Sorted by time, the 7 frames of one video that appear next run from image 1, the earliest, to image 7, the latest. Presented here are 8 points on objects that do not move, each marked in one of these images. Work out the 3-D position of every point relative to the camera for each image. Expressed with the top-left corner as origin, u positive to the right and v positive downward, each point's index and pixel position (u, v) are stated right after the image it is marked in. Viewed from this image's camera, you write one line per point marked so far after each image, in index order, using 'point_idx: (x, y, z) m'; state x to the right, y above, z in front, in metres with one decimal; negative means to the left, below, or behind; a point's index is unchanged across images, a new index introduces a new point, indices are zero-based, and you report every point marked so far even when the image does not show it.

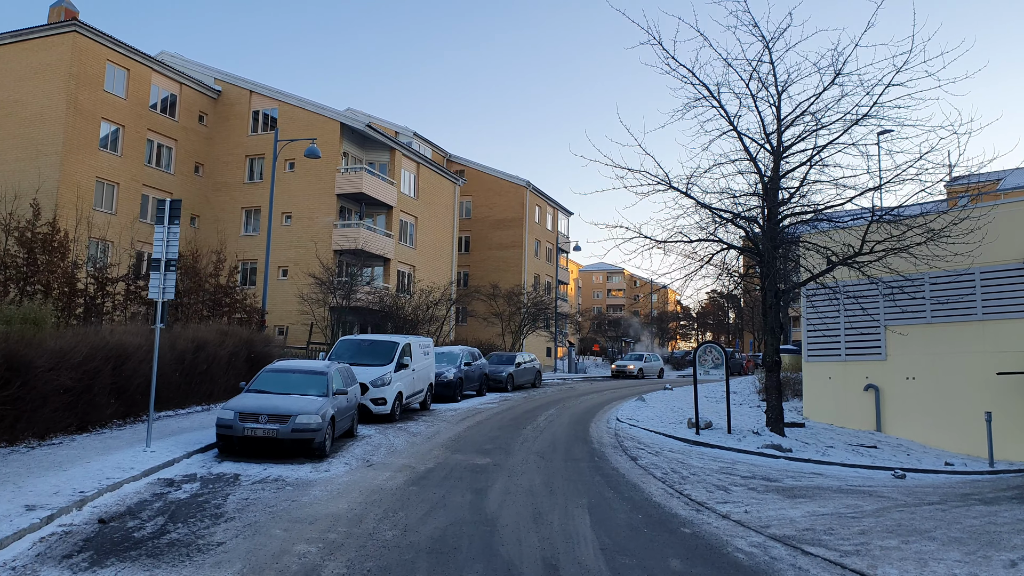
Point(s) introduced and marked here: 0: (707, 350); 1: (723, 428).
0: (+4.0, -1.3, +14.0) m
1: (+4.4, -2.9, +14.4) m
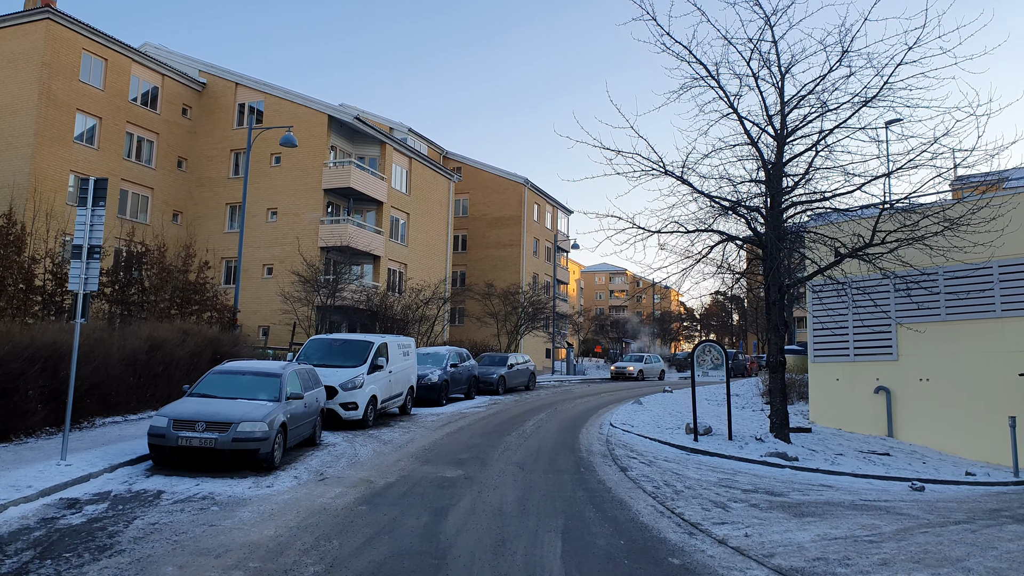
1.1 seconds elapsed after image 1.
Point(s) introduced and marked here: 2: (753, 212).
0: (+3.7, -1.2, +12.9) m
1: (+4.1, -2.8, +13.3) m
2: (+4.4, +1.3, +12.5) m
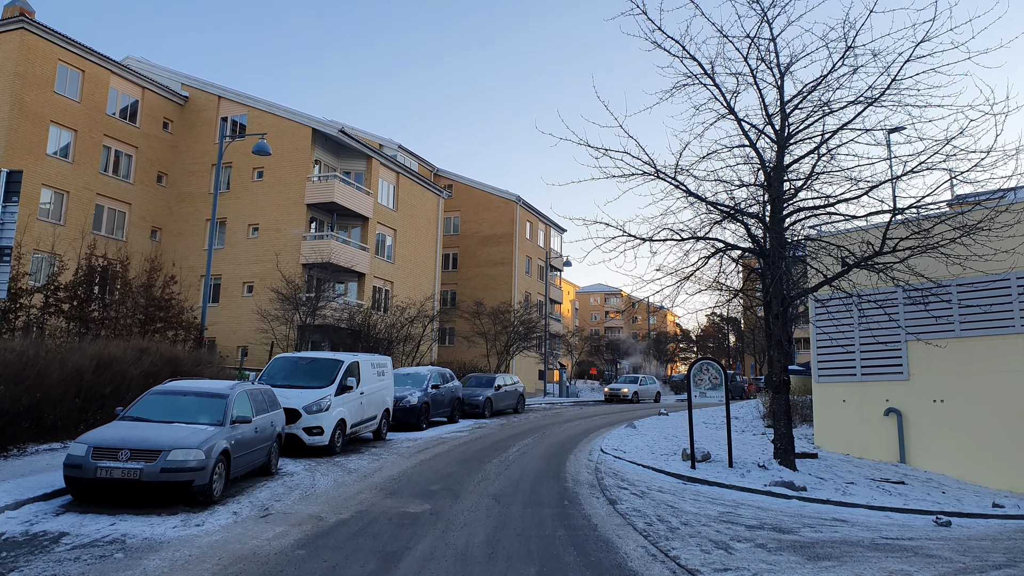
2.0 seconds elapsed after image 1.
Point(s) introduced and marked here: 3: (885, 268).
0: (+3.3, -1.4, +11.9) m
1: (+3.8, -3.1, +12.2) m
2: (+4.1, +1.1, +11.5) m
3: (+6.0, +0.3, +11.0) m
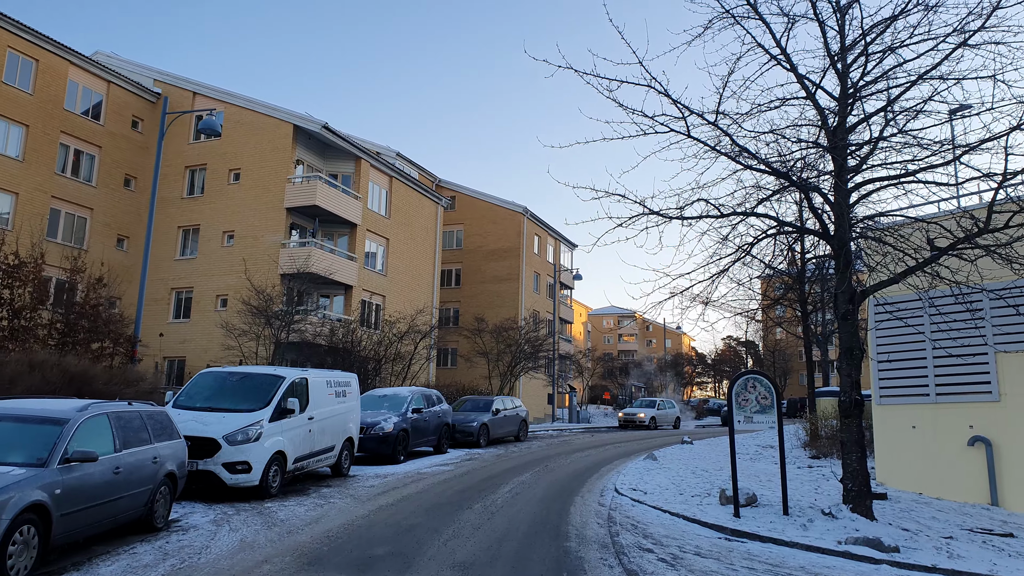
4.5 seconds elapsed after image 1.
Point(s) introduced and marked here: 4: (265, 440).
0: (+3.1, -1.3, +9.1) m
1: (+3.6, -3.0, +9.3) m
2: (+3.8, +1.3, +8.8) m
3: (+5.8, +0.4, +8.2) m
4: (-3.3, -2.0, +9.2) m
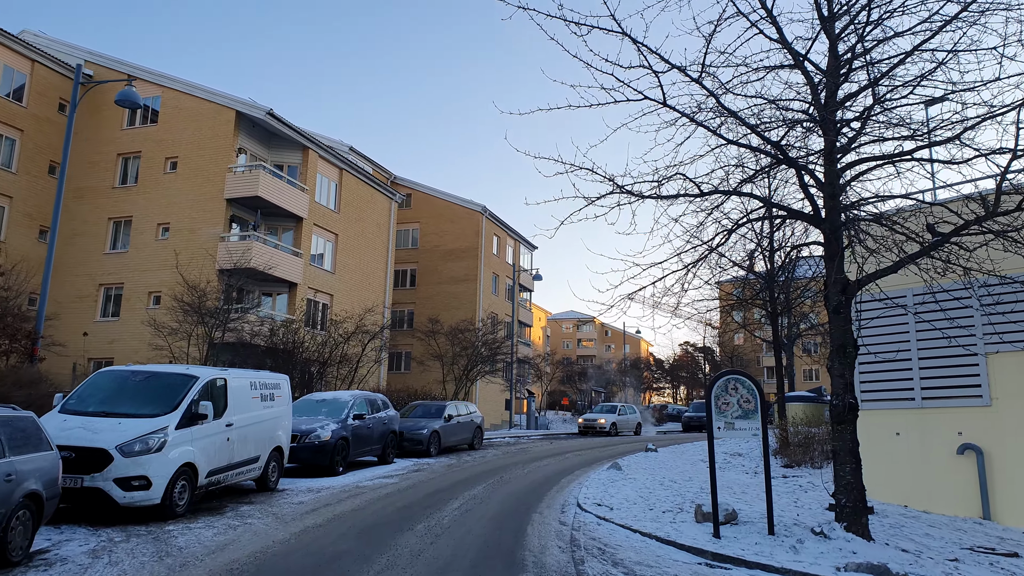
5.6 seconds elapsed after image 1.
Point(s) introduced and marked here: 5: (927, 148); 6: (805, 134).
0: (+2.6, -1.2, +8.1) m
1: (+3.0, -2.9, +8.3) m
2: (+3.3, +1.4, +7.8) m
3: (+5.2, +0.5, +7.4) m
4: (-3.9, -1.9, +7.8) m
5: (+4.5, +1.5, +7.4) m
6: (+3.4, +1.8, +8.0) m
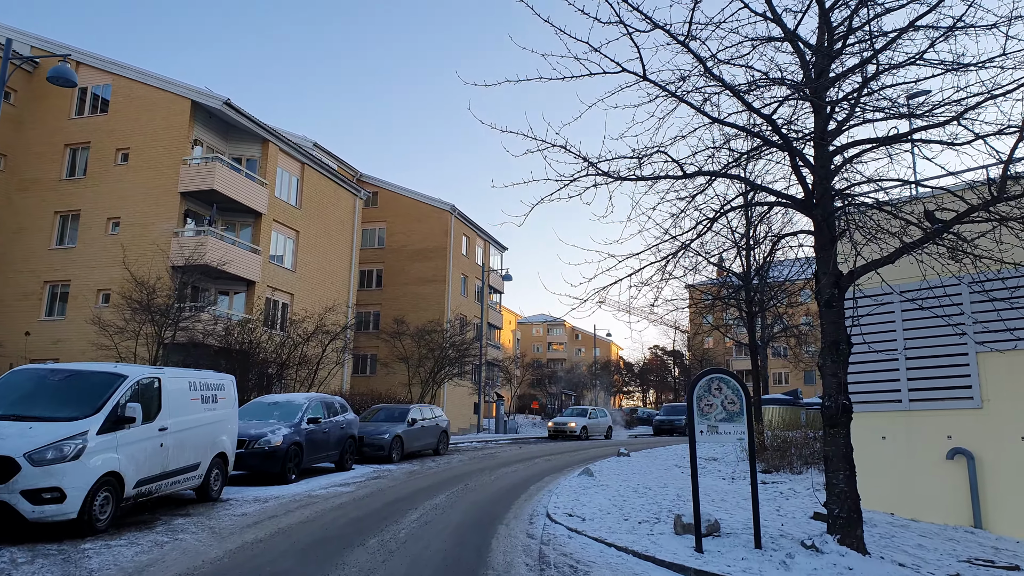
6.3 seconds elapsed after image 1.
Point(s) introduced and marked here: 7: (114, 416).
0: (+2.2, -1.1, +7.5) m
1: (+2.6, -2.8, +7.7) m
2: (+2.9, +1.5, +7.3) m
3: (+4.9, +0.6, +6.9) m
4: (-4.3, -1.7, +6.9) m
5: (+4.1, +1.6, +6.8) m
6: (+3.0, +1.9, +7.4) m
7: (-4.3, -1.4, +7.4) m
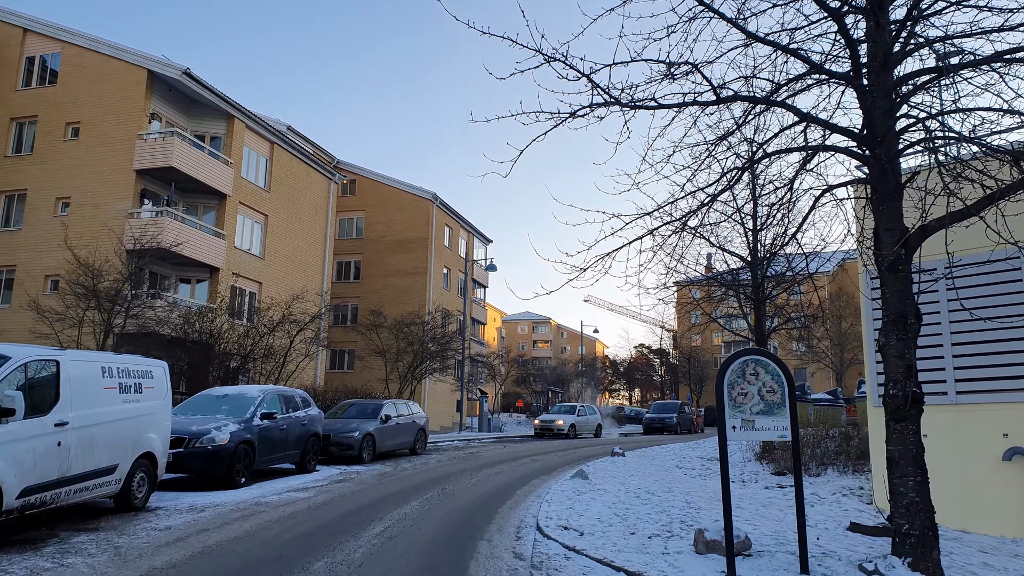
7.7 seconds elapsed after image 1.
0: (+2.0, -0.7, +6.0) m
1: (+2.4, -2.4, +6.3) m
2: (+2.8, +1.8, +5.8) m
3: (+4.8, +1.0, +5.5) m
4: (-4.4, -1.3, +5.3) m
5: (+4.0, +1.9, +5.4) m
6: (+2.9, +2.2, +6.0) m
7: (-4.4, -1.0, +5.8) m
